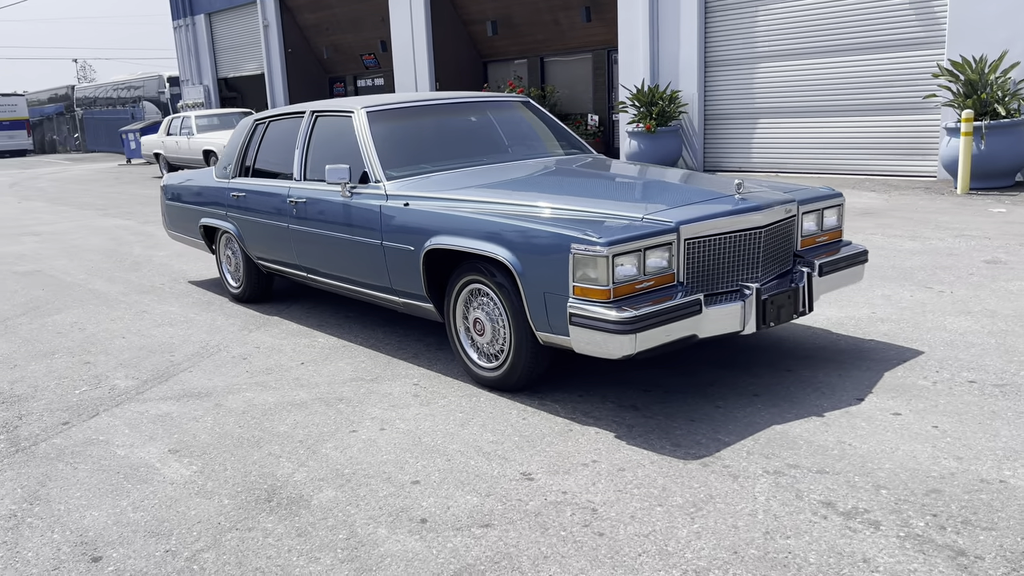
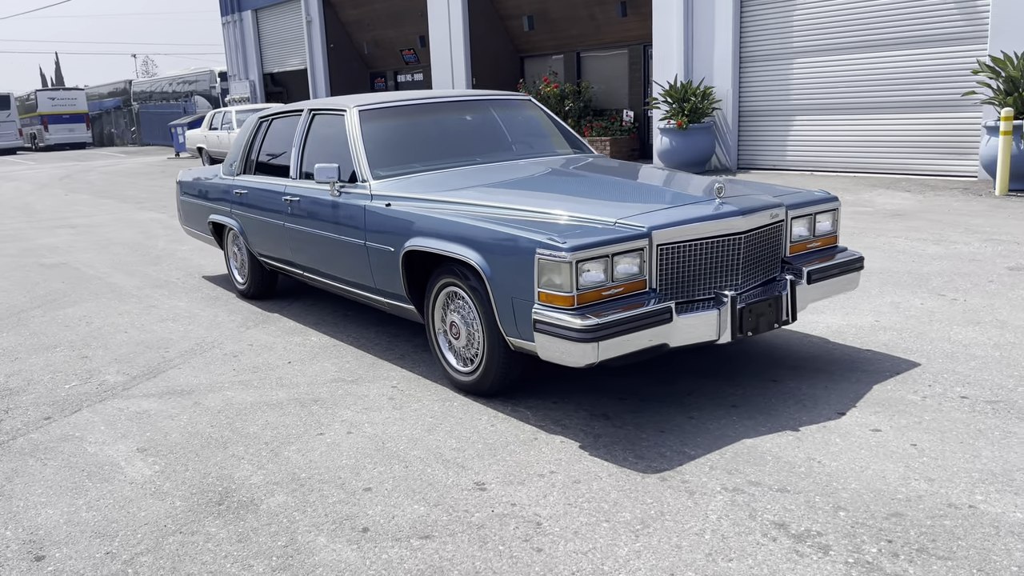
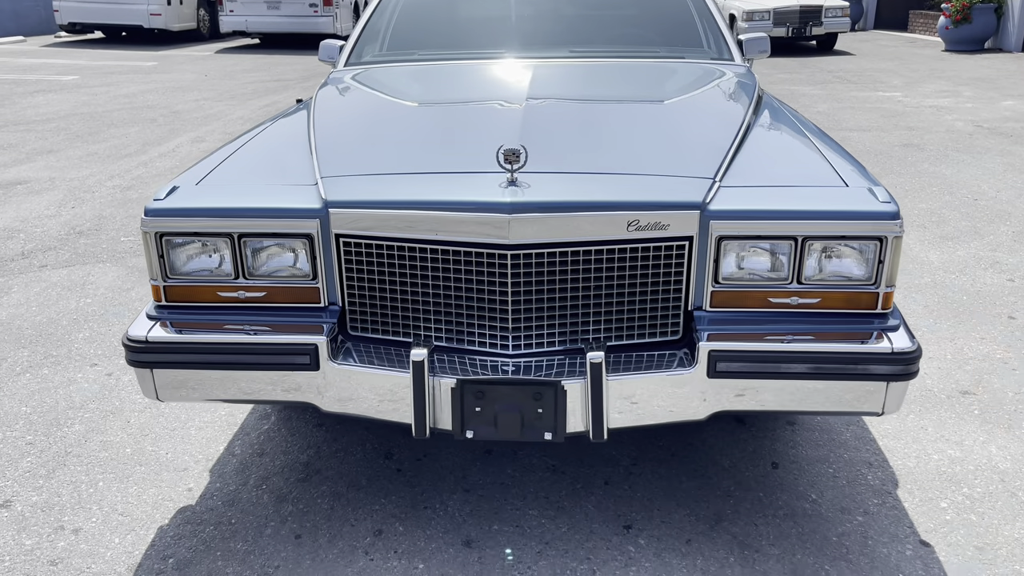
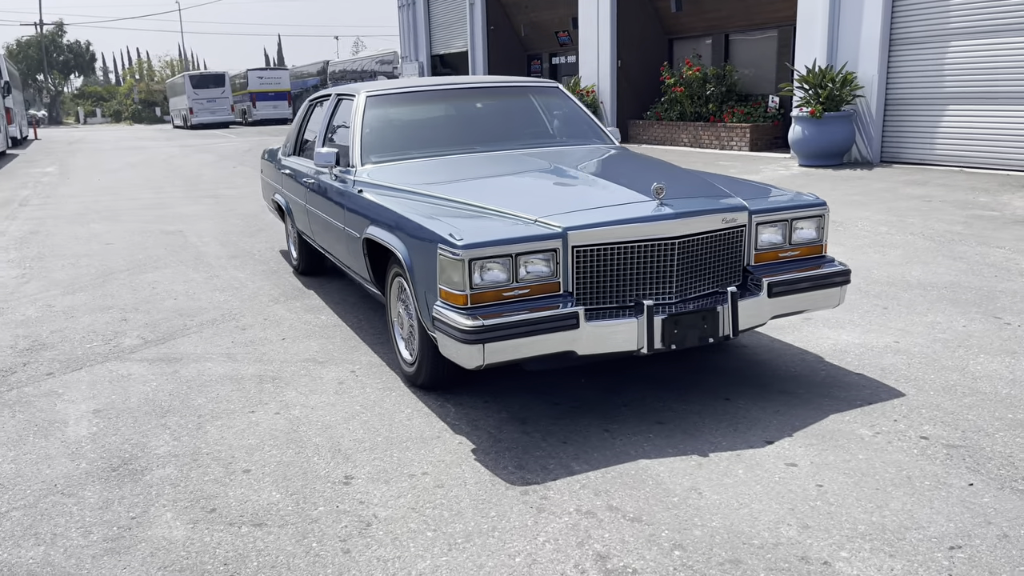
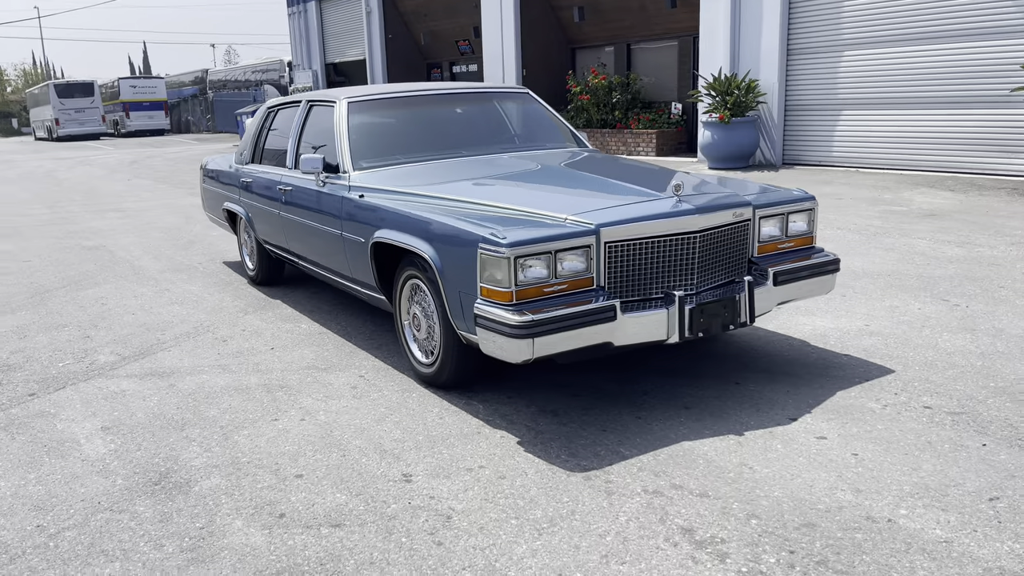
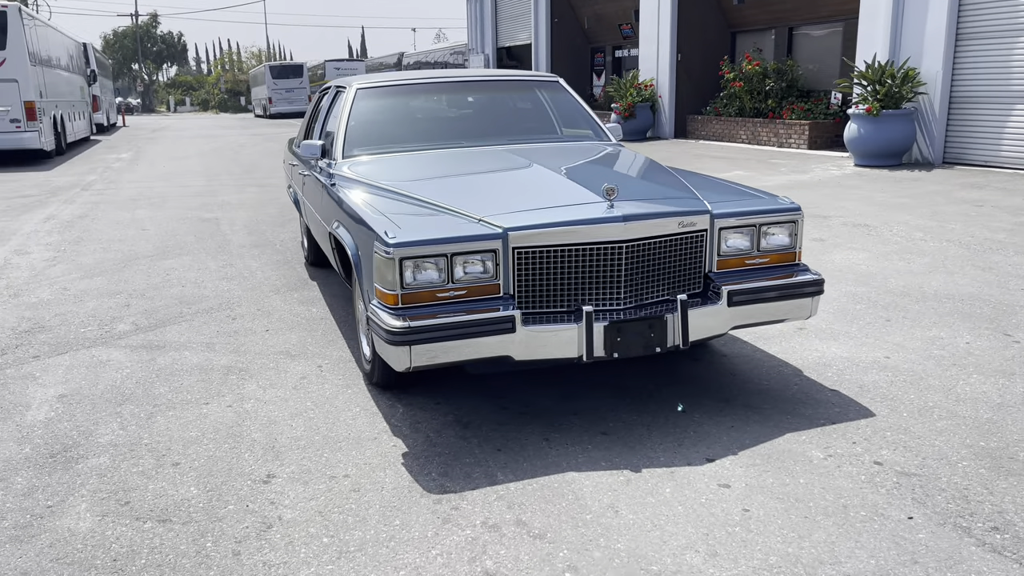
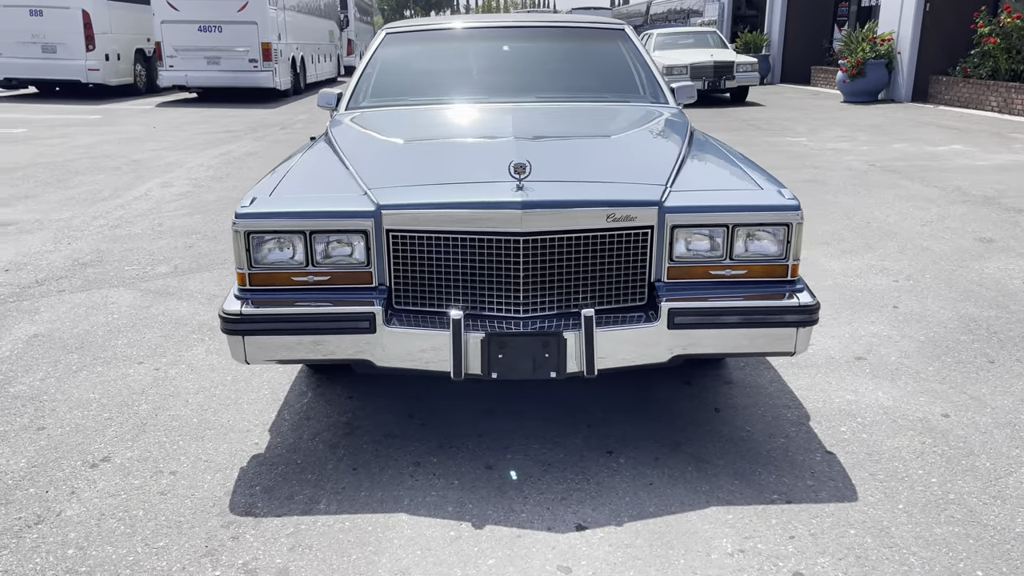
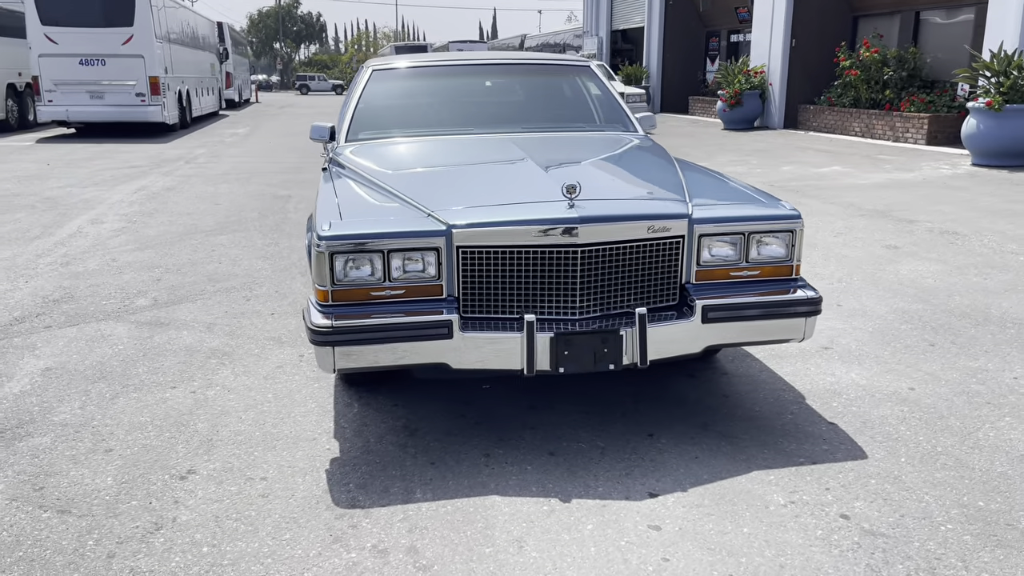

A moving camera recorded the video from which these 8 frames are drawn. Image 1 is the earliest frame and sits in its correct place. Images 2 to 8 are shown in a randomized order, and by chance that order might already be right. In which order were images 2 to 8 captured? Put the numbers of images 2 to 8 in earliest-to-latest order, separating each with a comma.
2, 5, 4, 6, 8, 7, 3
